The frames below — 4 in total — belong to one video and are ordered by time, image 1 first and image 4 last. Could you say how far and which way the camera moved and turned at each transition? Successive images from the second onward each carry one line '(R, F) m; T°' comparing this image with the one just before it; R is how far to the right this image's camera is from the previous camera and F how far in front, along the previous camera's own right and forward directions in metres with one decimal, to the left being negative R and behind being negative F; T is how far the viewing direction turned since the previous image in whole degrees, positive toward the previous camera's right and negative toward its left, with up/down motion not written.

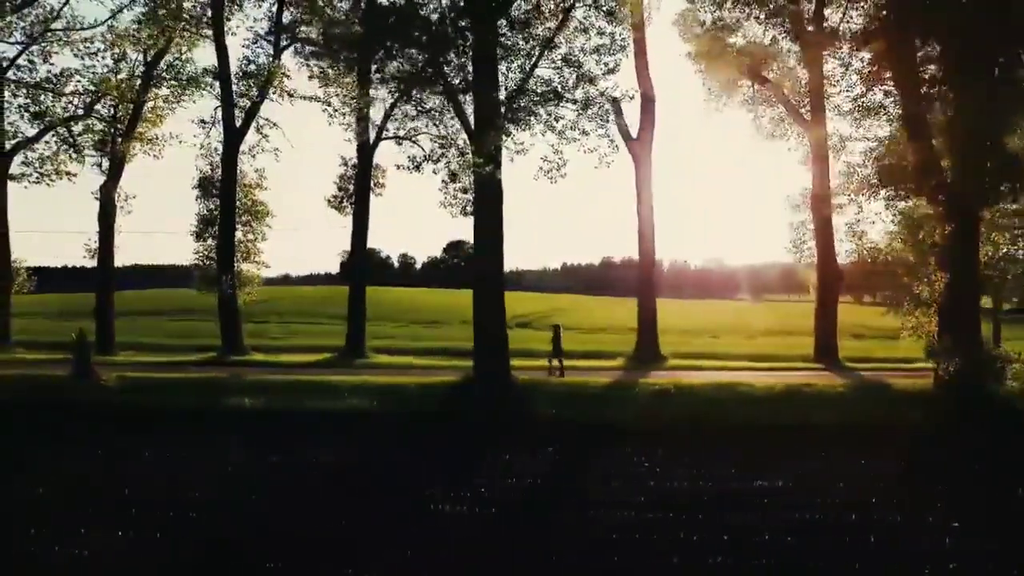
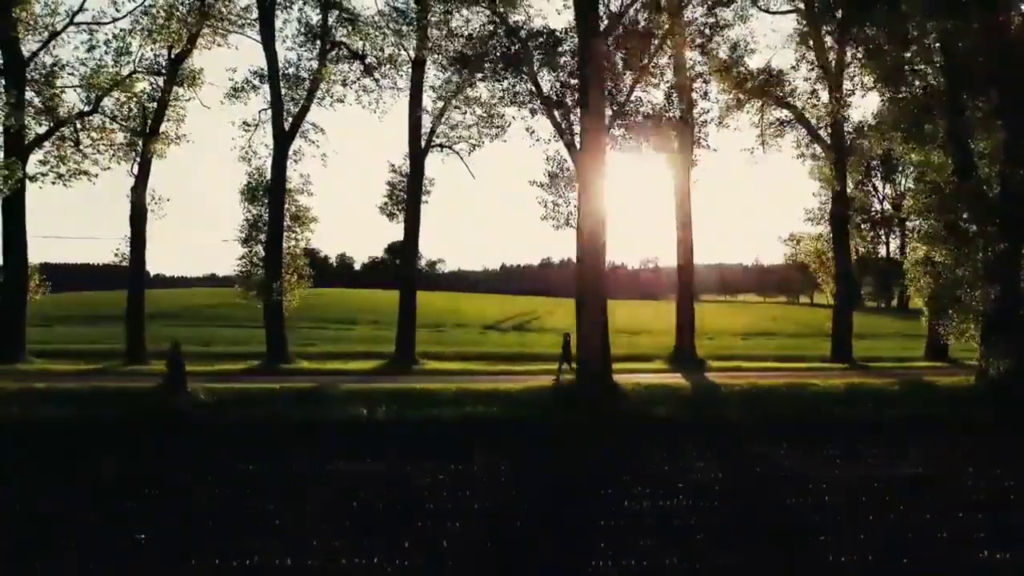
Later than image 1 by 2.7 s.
(-3.7, -0.3) m; +9°
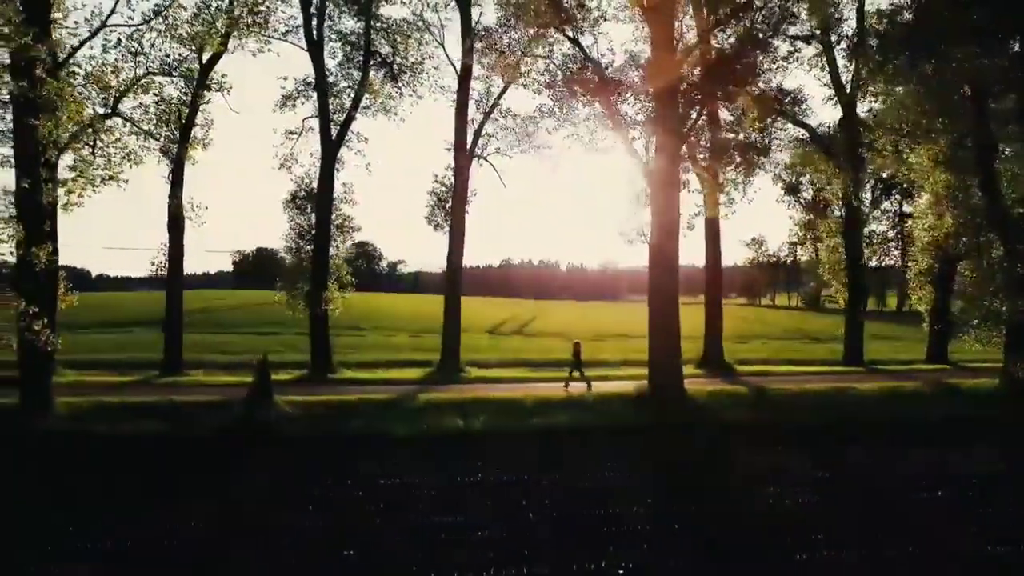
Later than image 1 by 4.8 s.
(-2.8, -0.3) m; +6°
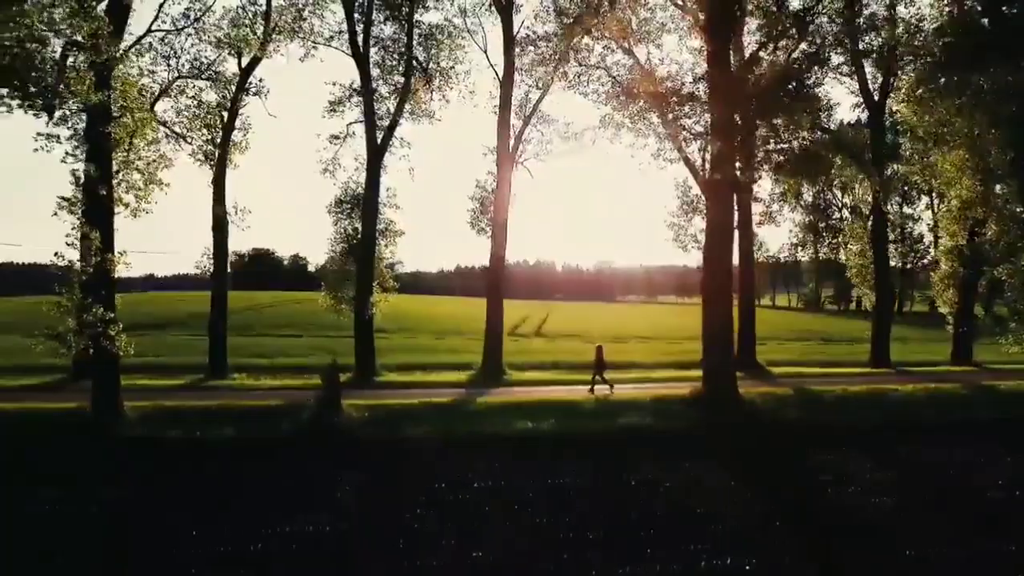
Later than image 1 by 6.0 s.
(-1.5, -0.2) m; +2°
